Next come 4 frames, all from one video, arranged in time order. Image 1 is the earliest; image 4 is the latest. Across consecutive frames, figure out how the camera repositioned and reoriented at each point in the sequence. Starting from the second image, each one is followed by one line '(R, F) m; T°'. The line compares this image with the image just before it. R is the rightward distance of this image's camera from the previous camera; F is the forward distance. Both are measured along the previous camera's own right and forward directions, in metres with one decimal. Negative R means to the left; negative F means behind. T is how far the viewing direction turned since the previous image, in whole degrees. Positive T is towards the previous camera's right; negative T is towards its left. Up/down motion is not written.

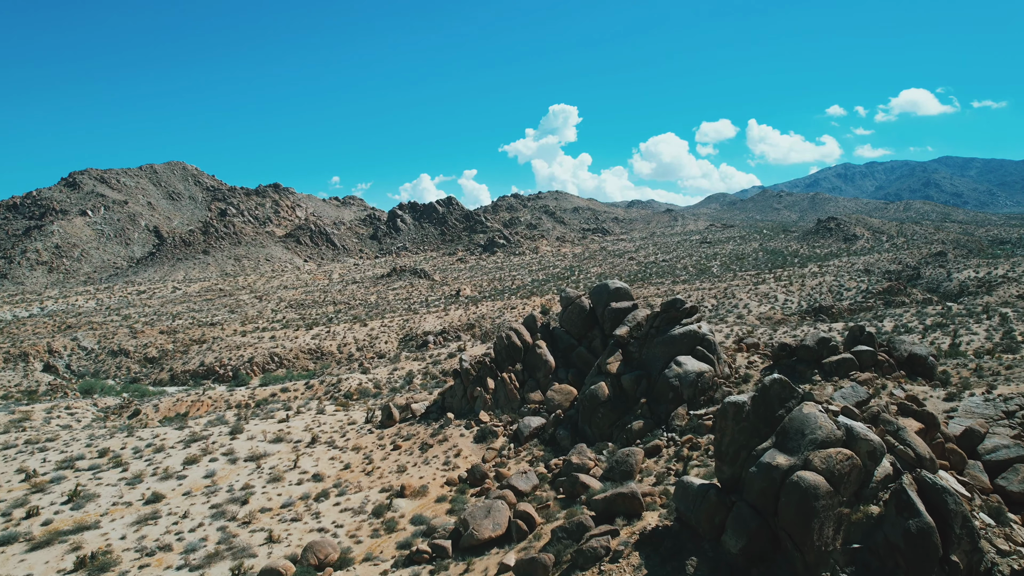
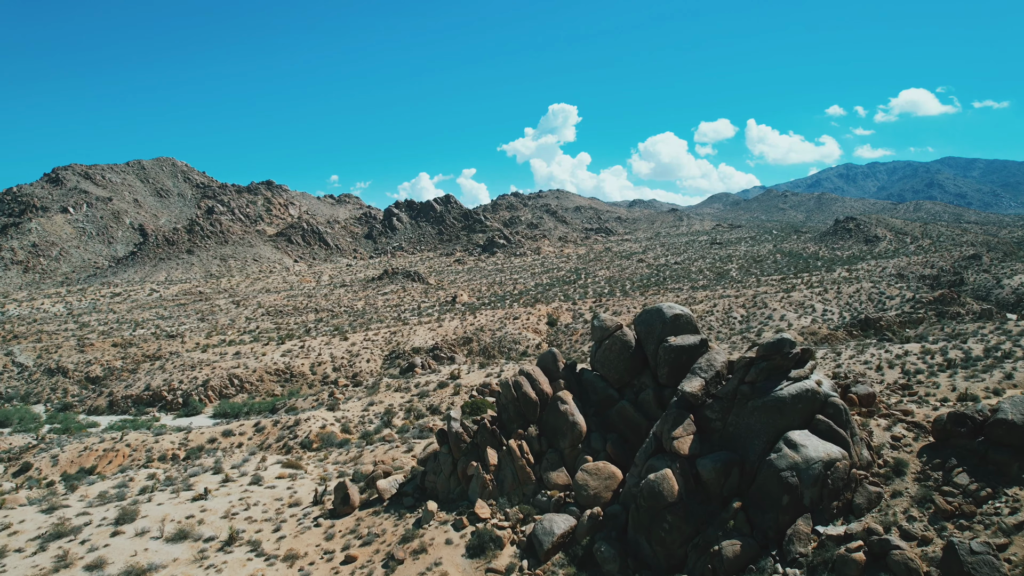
(-0.2, +5.0) m; 0°
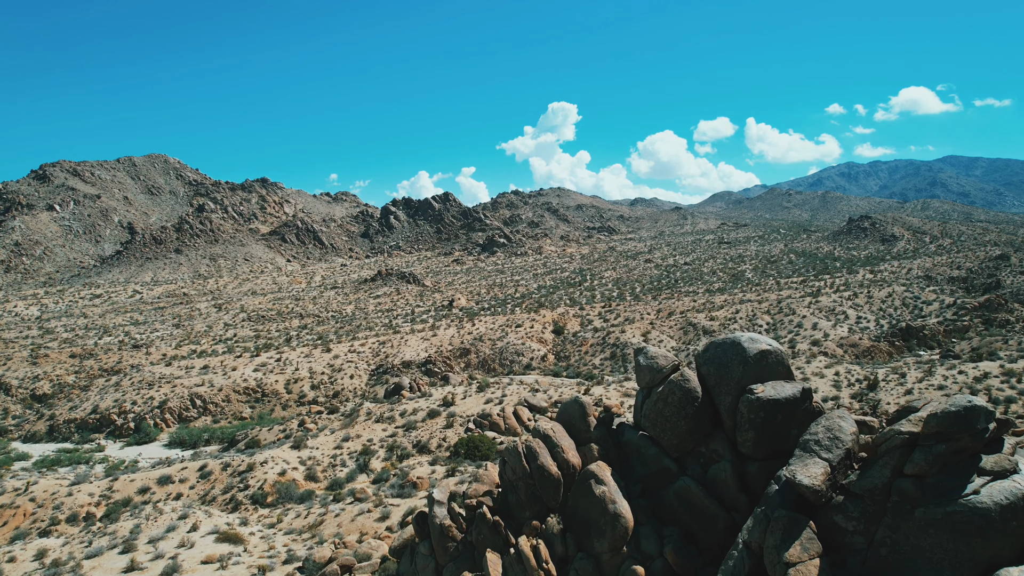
(-0.1, +3.5) m; 0°
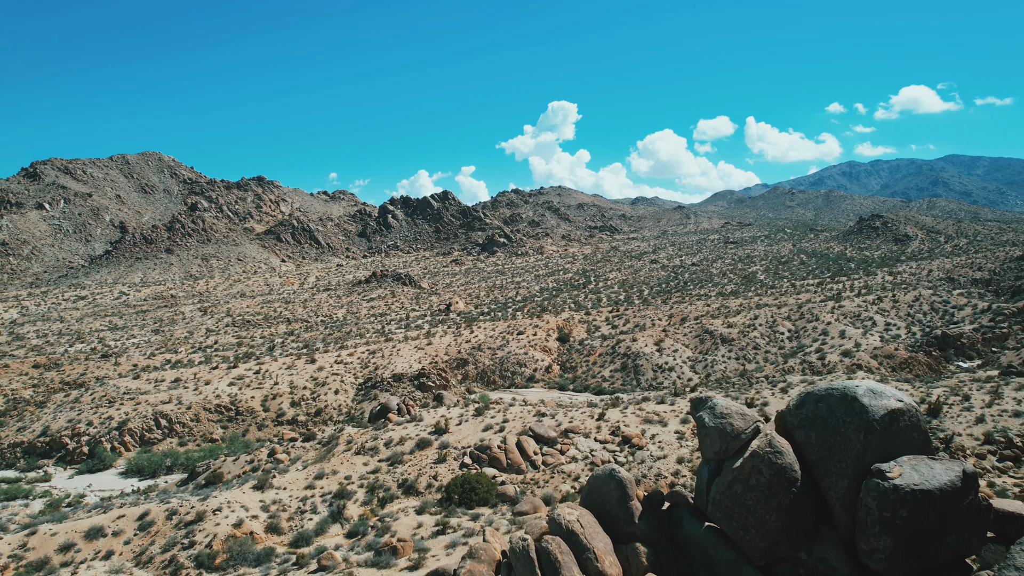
(-0.1, +2.5) m; 0°
